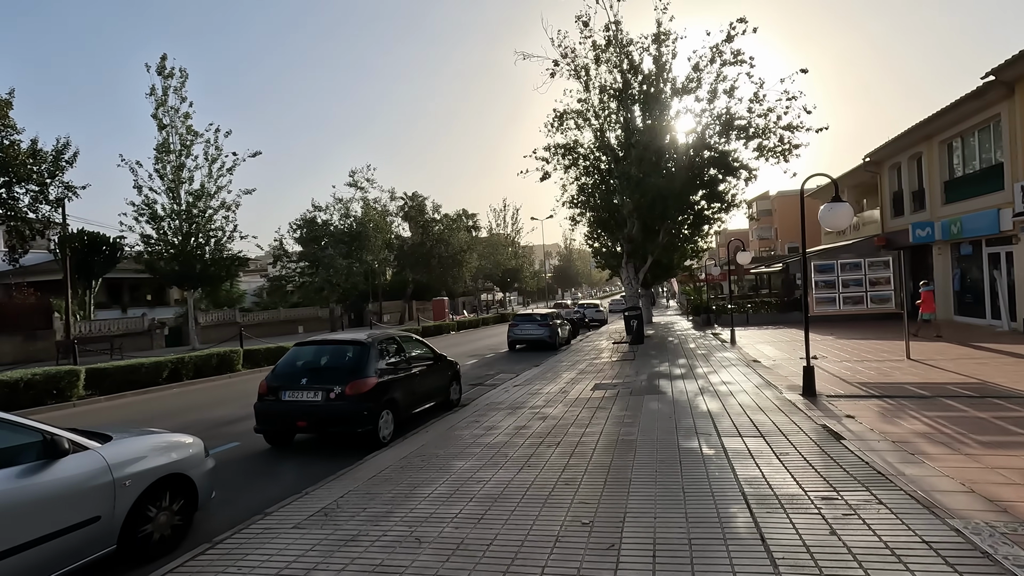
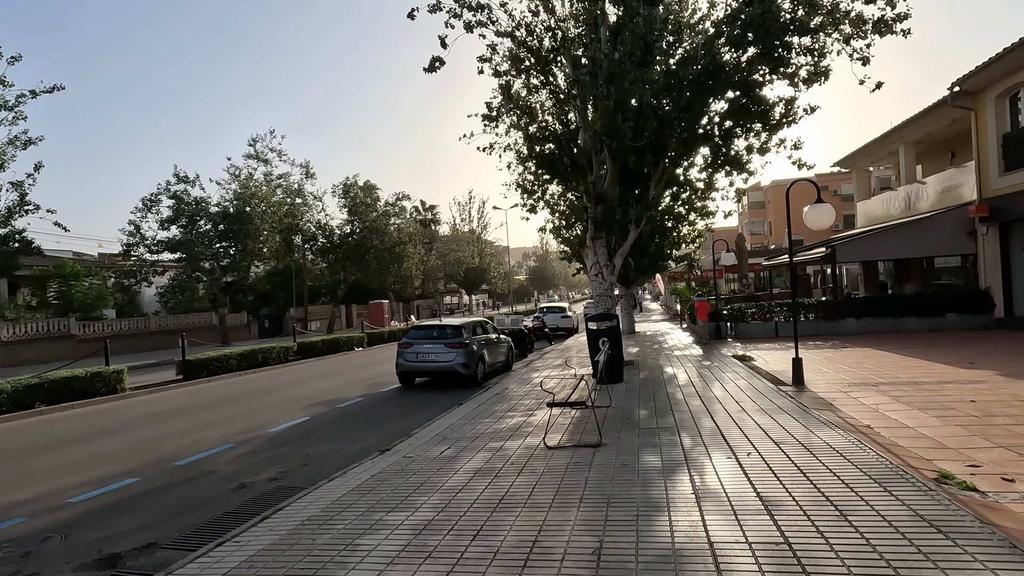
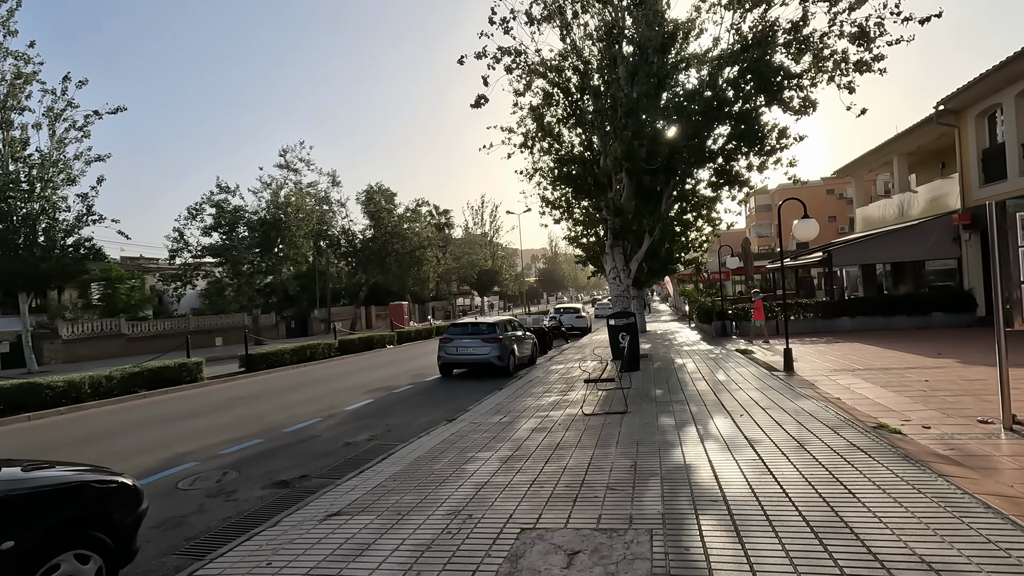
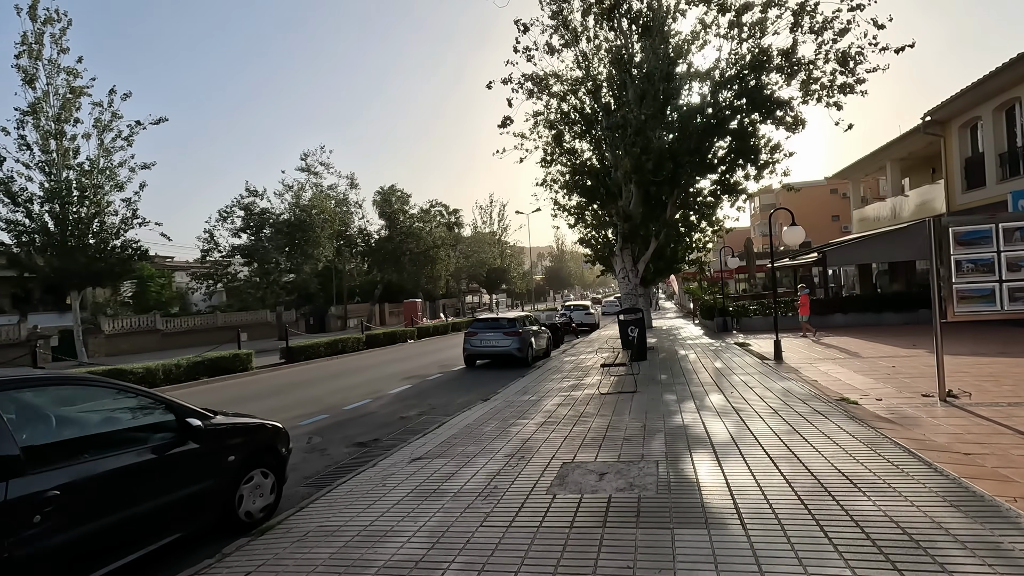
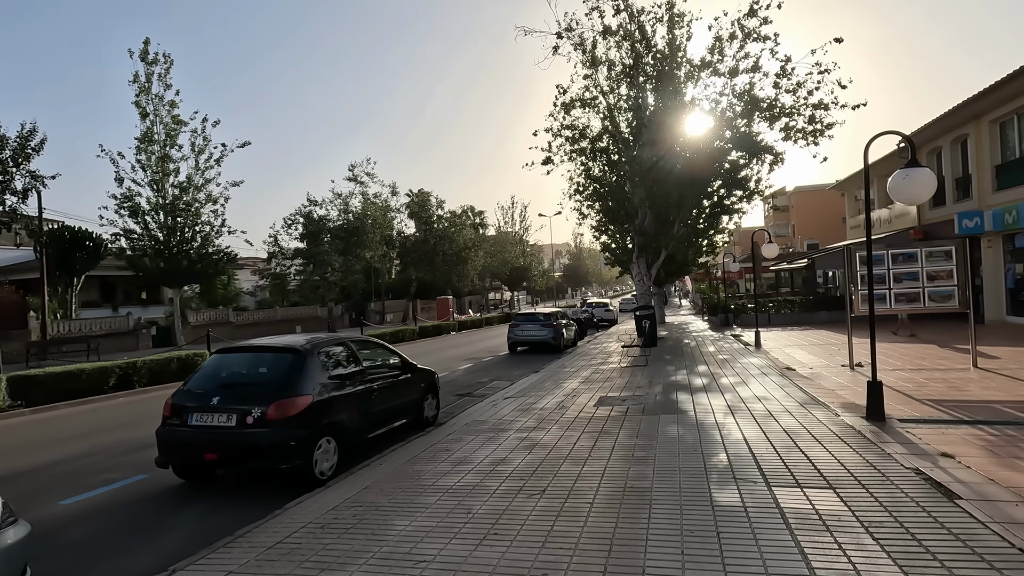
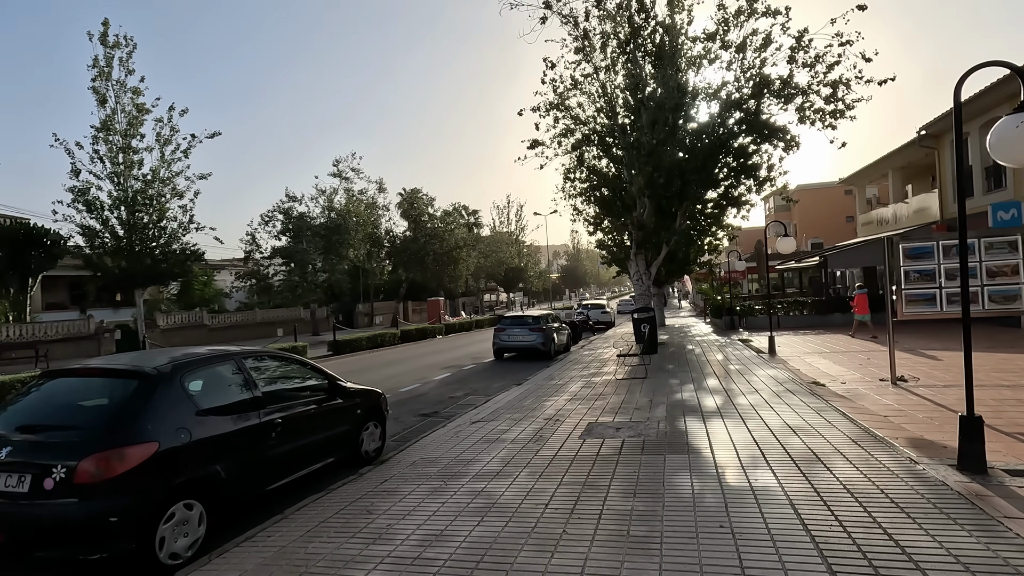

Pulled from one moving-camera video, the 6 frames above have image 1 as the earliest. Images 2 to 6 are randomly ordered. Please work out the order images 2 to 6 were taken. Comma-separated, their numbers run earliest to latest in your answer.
5, 6, 4, 3, 2
